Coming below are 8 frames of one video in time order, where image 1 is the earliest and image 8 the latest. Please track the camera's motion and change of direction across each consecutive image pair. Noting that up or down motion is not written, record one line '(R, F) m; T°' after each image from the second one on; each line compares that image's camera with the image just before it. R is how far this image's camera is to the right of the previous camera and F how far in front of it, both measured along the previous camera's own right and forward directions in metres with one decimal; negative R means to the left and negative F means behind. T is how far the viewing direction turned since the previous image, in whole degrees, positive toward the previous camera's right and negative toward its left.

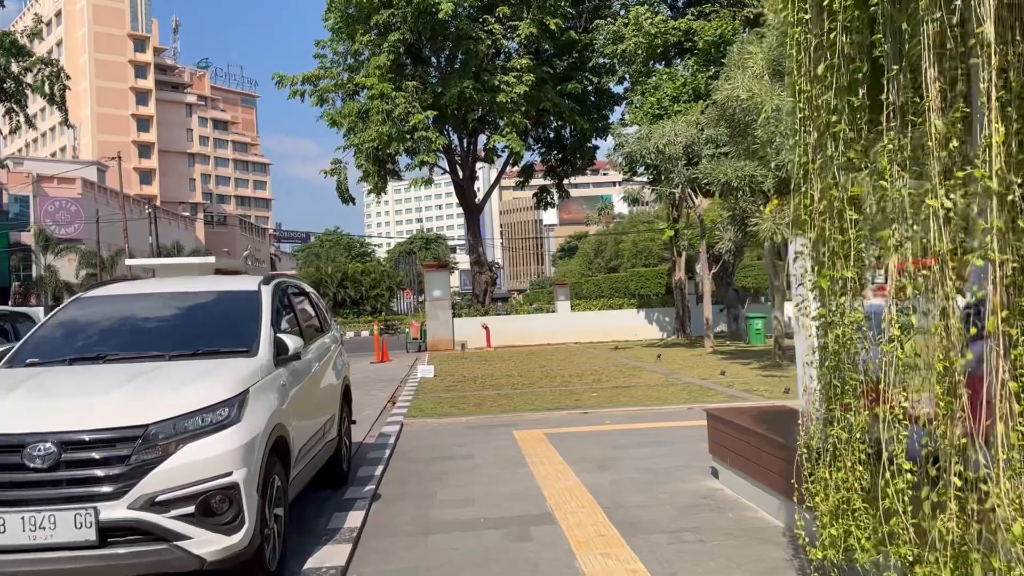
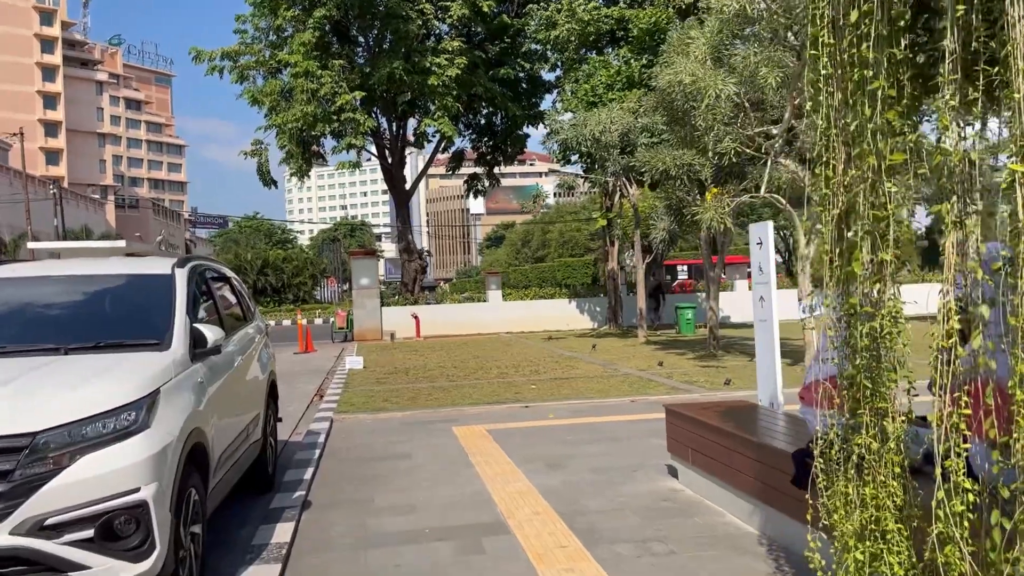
(-0.2, +0.7) m; +5°
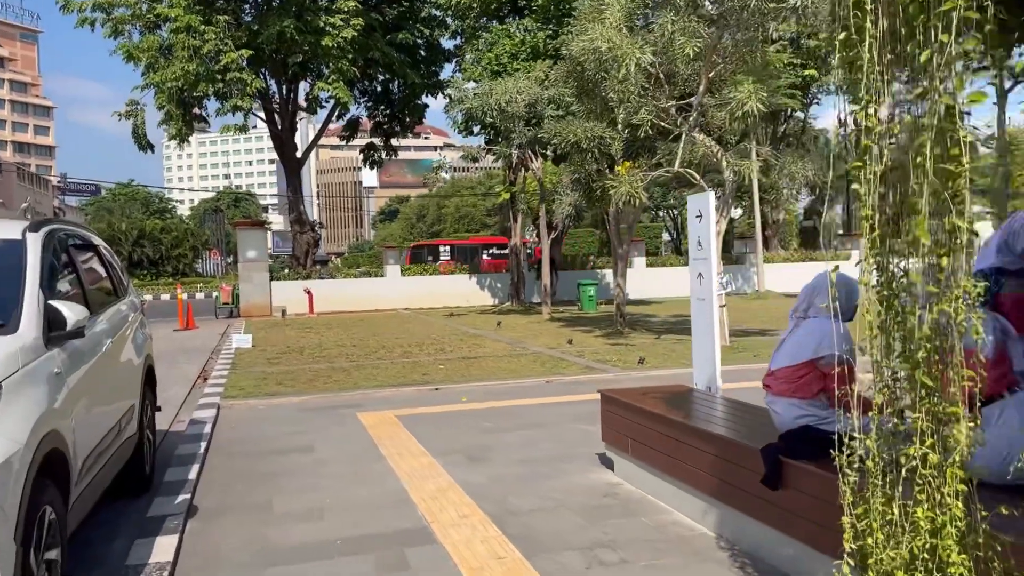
(-0.2, +0.8) m; +7°
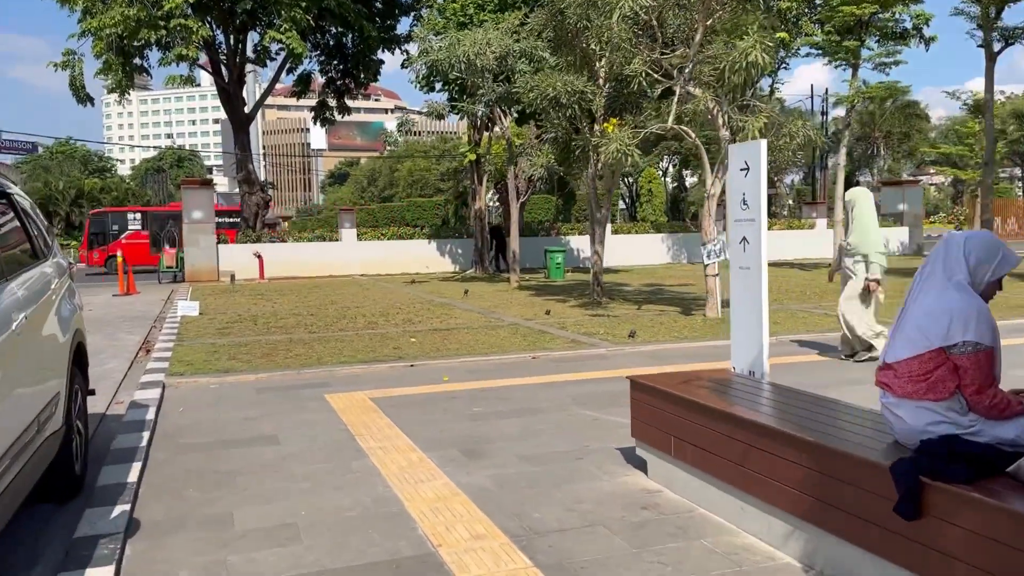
(-0.4, +1.2) m; +3°
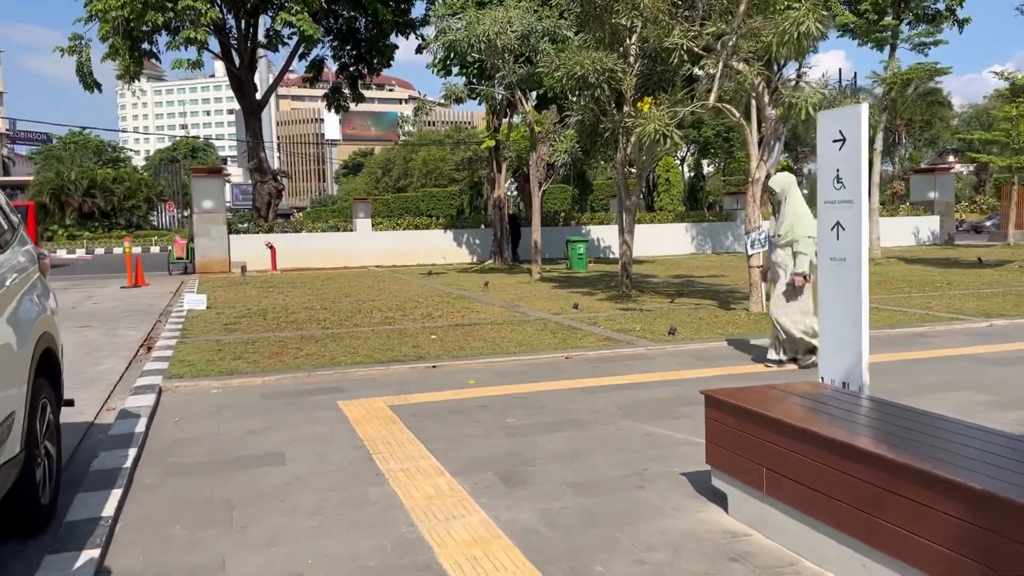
(-0.2, +1.0) m; -1°
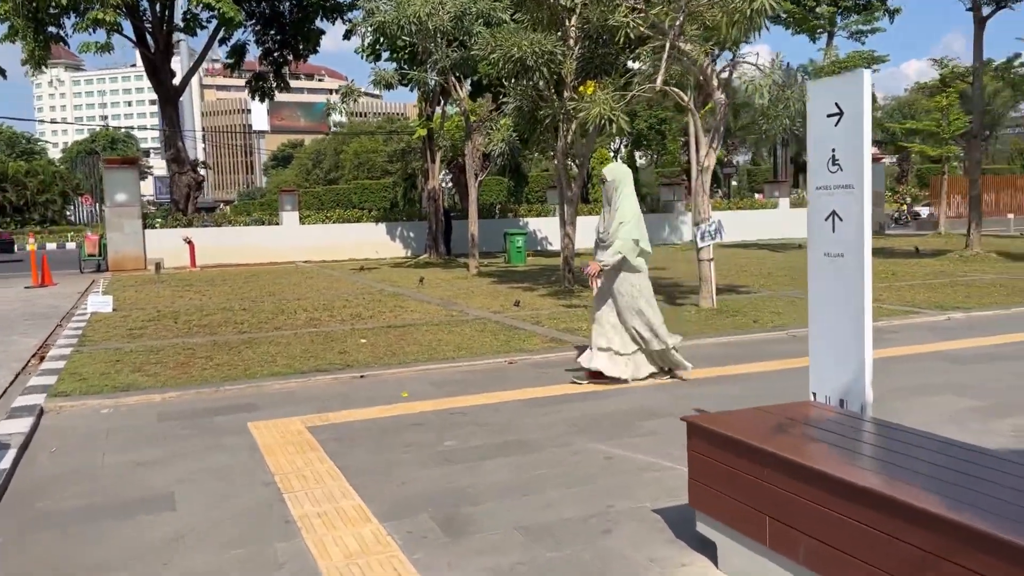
(0.0, +0.9) m; +4°
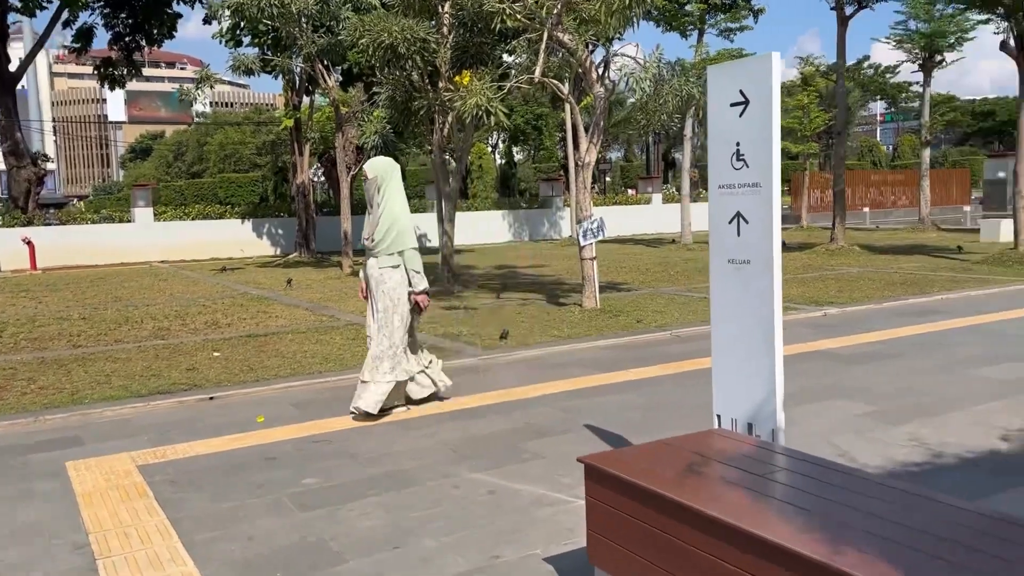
(+0.1, +0.7) m; +8°
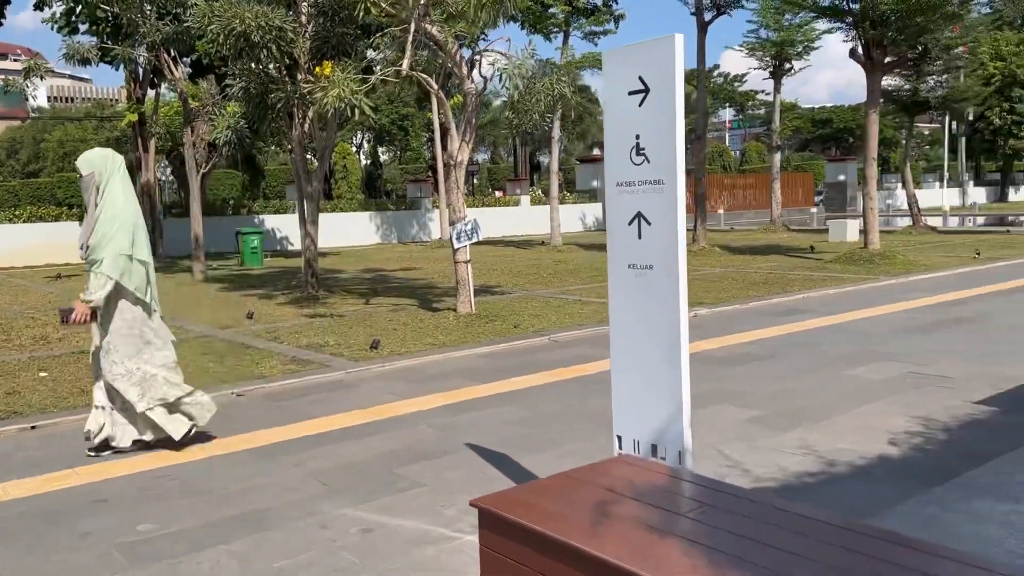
(0.0, +0.5) m; +9°
